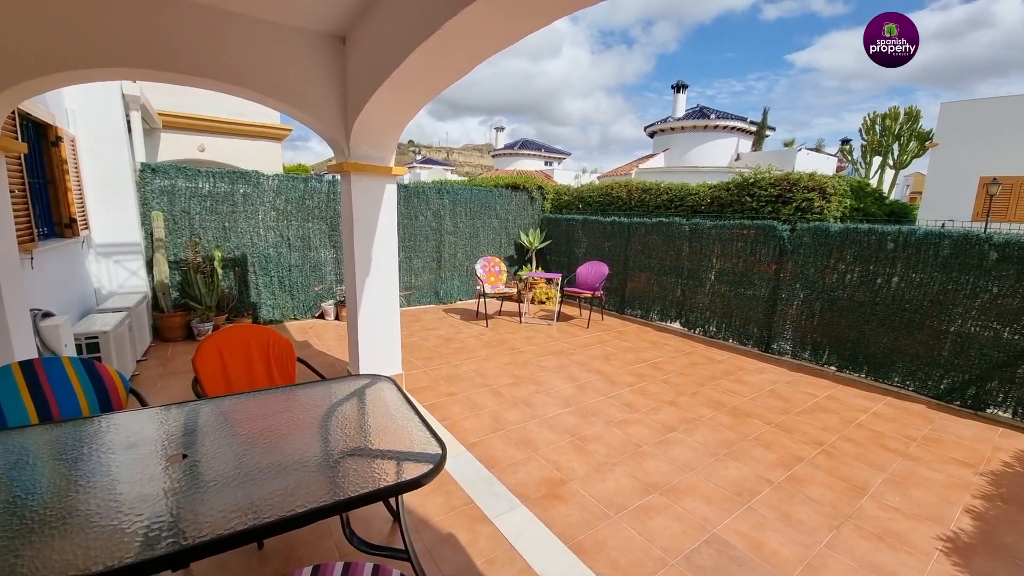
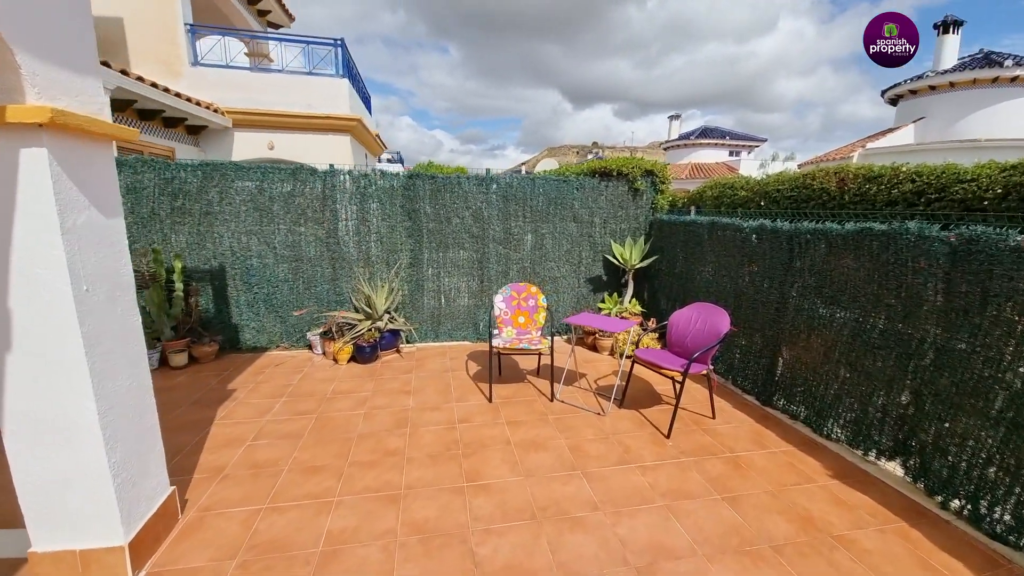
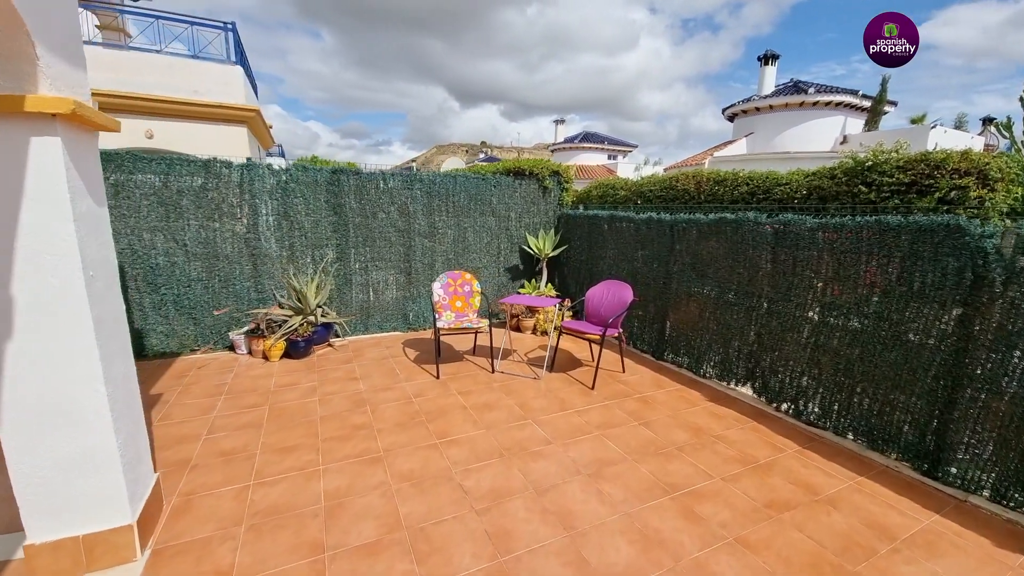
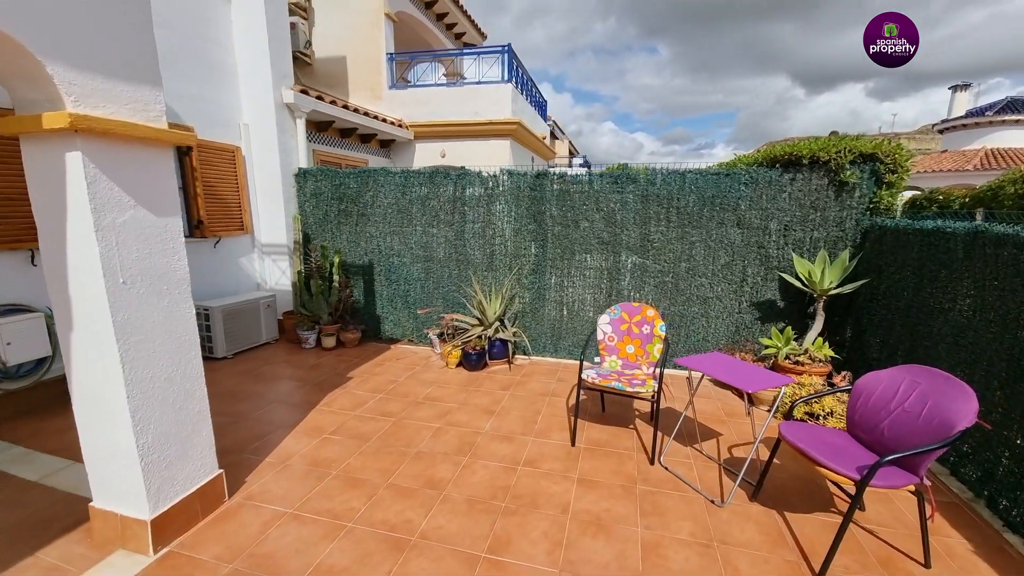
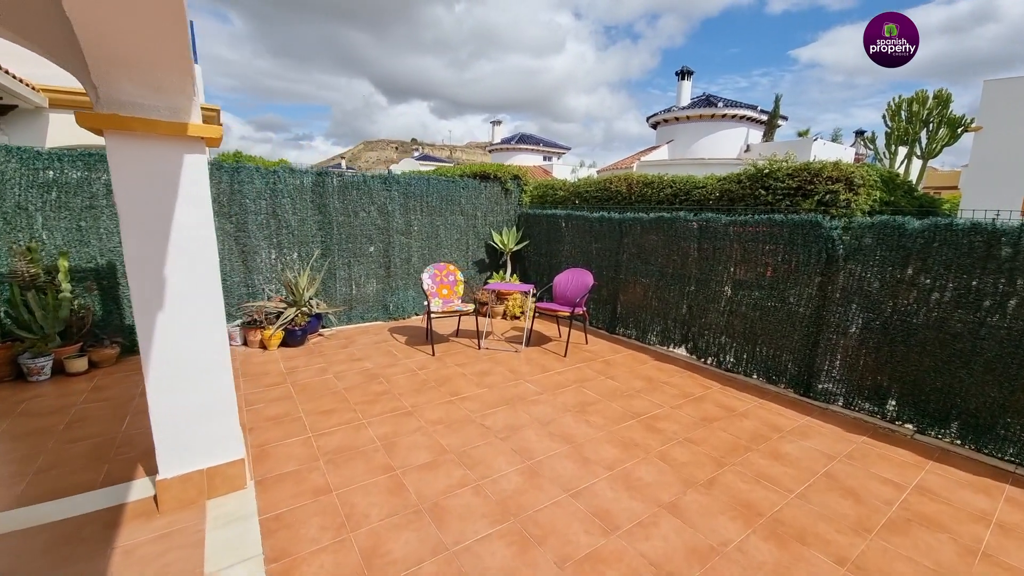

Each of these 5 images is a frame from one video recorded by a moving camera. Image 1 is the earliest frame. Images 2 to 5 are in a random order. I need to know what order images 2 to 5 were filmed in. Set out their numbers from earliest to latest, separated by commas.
5, 3, 2, 4
